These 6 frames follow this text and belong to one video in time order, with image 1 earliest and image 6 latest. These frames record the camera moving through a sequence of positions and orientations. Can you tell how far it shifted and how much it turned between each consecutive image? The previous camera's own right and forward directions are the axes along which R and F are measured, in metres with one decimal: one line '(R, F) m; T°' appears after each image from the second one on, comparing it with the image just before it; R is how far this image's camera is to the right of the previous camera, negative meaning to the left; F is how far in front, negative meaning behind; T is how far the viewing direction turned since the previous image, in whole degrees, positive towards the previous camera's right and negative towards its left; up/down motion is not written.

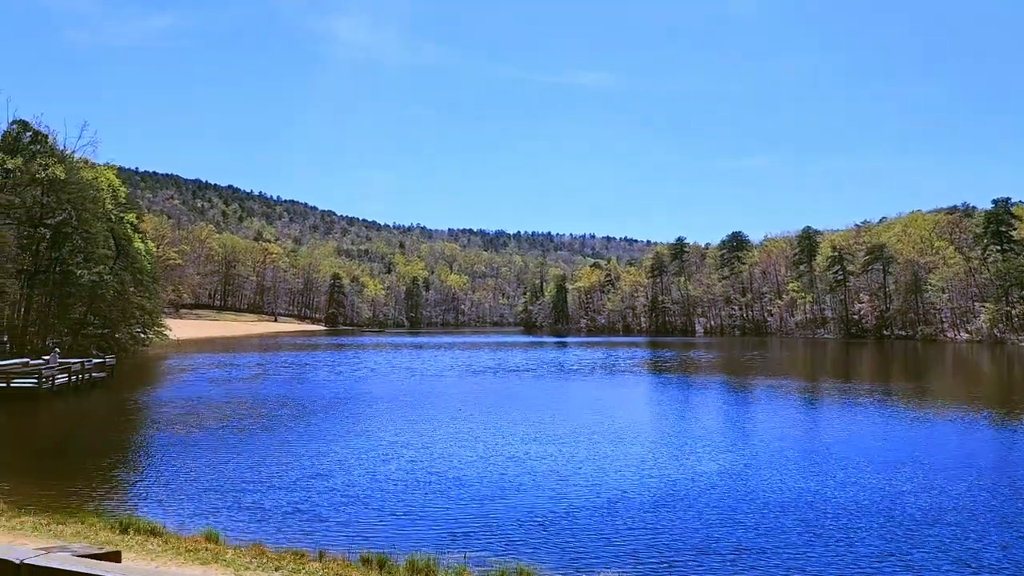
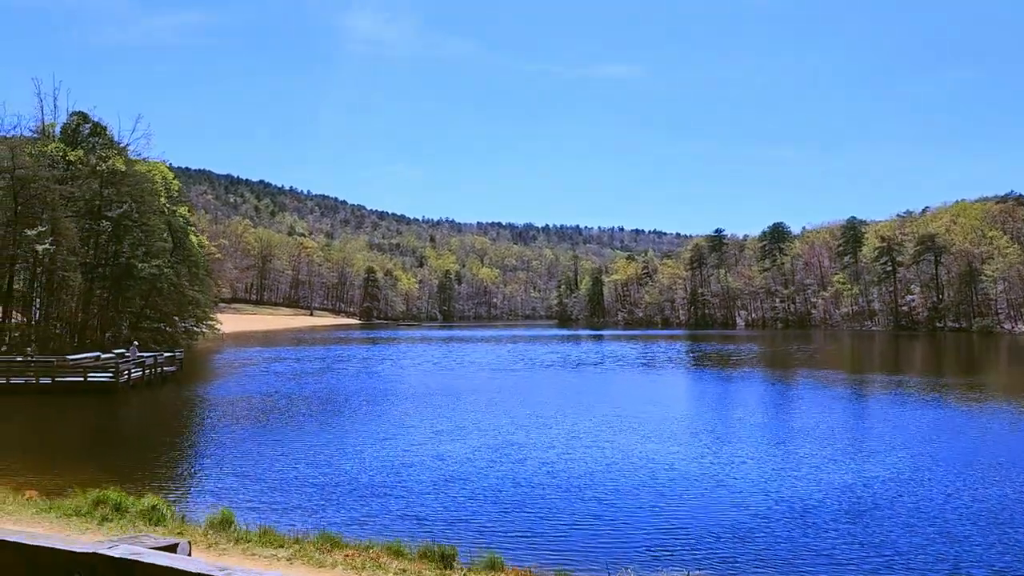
(-1.9, +0.8) m; -2°
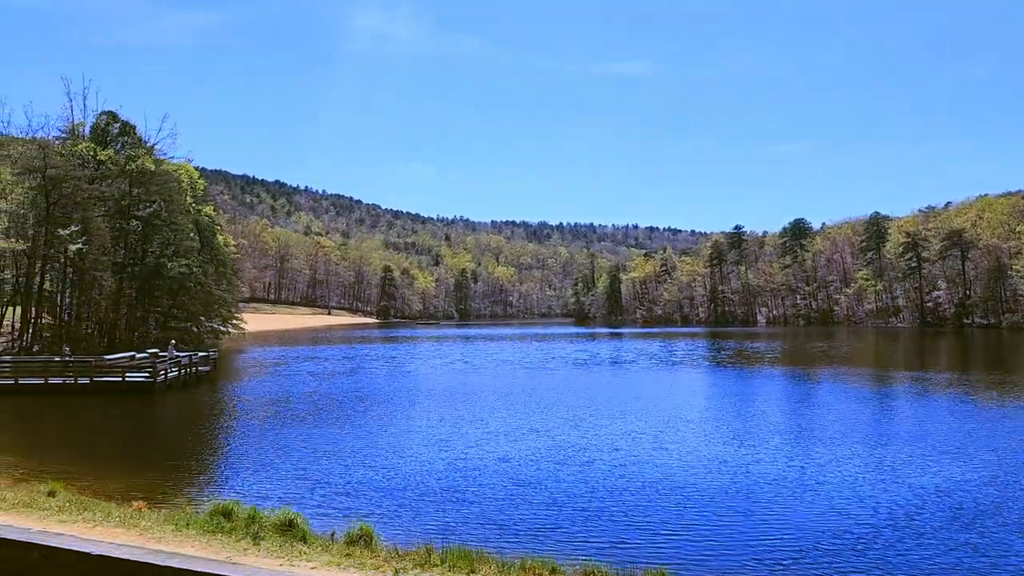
(-0.9, +0.4) m; -1°
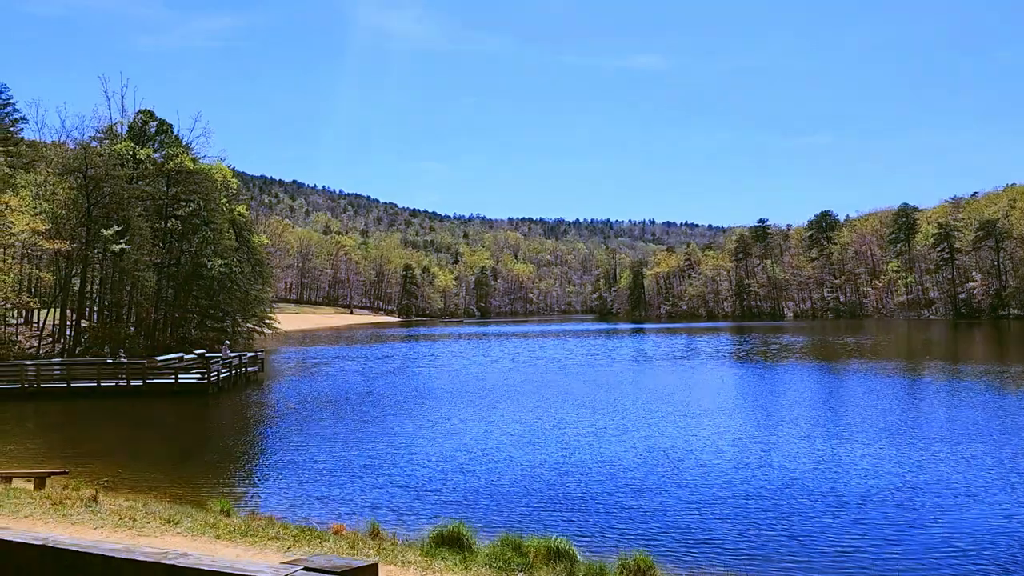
(-1.3, +0.5) m; -1°
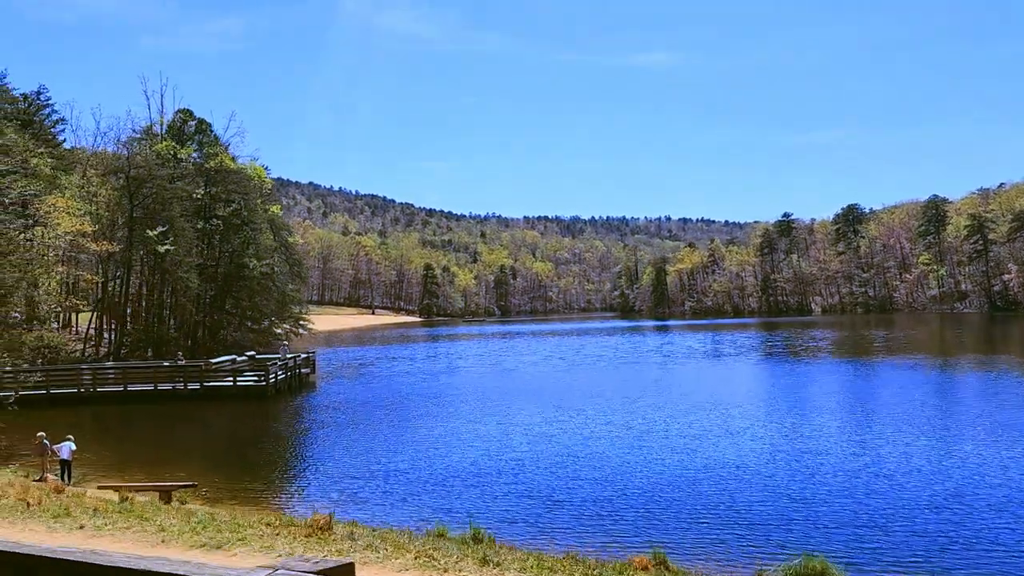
(-1.5, +0.6) m; -1°
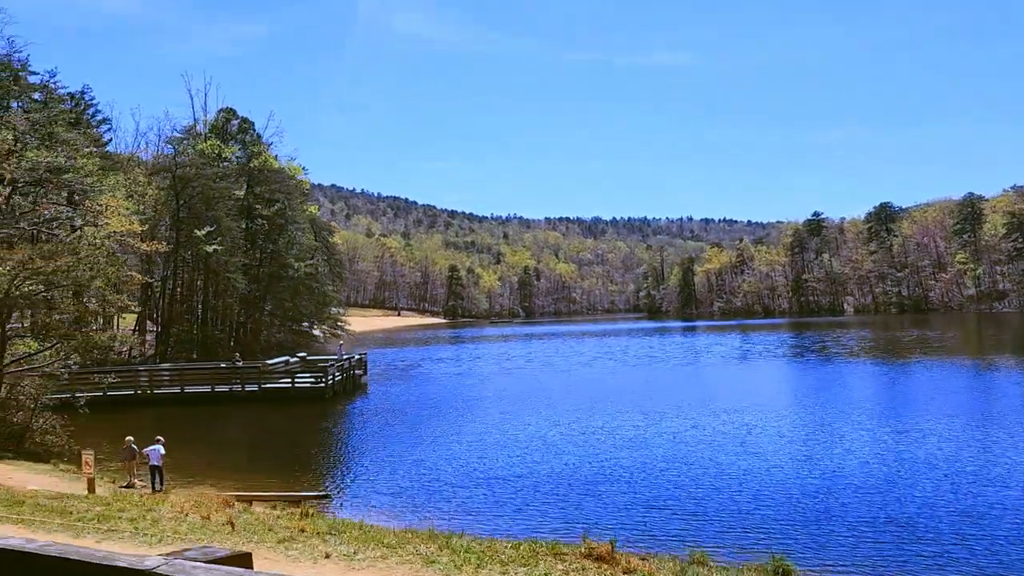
(-1.3, +0.5) m; -1°
